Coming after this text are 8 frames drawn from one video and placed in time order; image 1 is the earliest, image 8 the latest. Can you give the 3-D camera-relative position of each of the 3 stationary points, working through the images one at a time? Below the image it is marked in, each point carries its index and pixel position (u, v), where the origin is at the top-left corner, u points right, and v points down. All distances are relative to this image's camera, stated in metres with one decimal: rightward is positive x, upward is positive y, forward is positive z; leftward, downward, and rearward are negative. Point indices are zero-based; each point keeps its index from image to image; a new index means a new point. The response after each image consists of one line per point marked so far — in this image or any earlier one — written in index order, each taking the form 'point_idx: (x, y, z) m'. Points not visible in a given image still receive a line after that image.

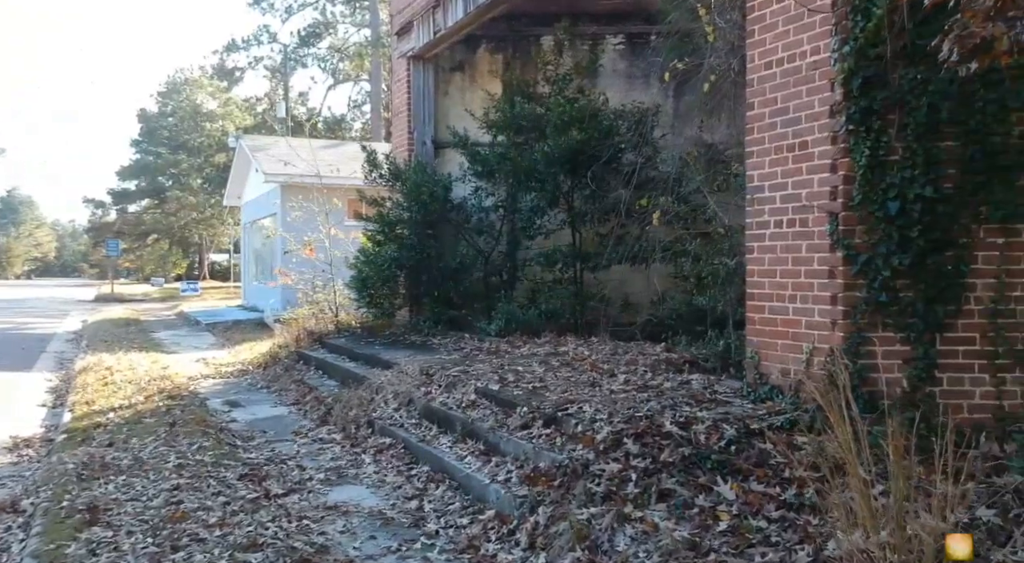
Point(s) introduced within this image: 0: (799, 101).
0: (+1.9, +1.2, +6.8) m
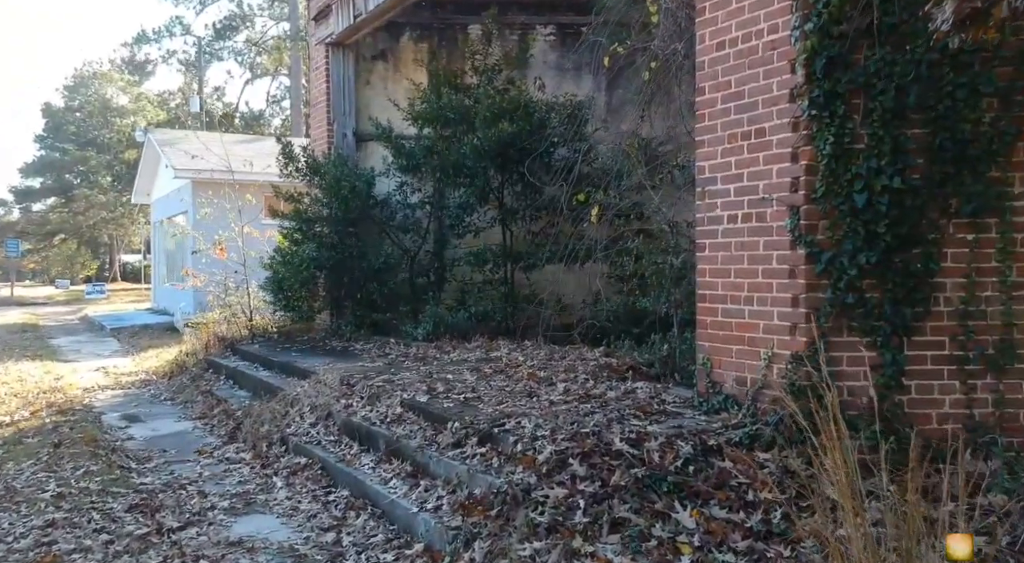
0: (+1.5, +1.2, +6.2) m
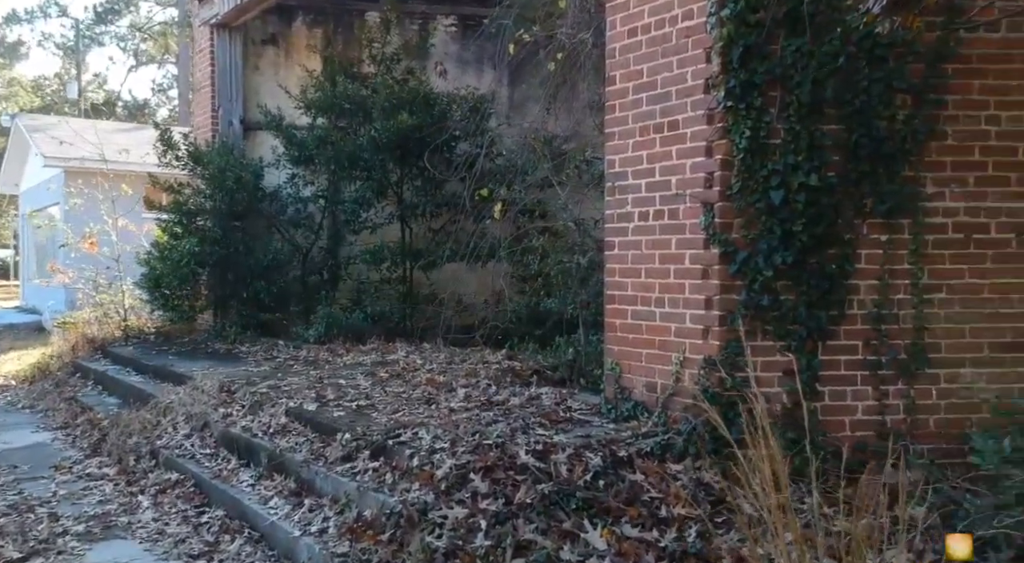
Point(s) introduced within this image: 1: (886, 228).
0: (+0.9, +1.2, +5.9) m
1: (+2.1, +0.3, +5.8) m
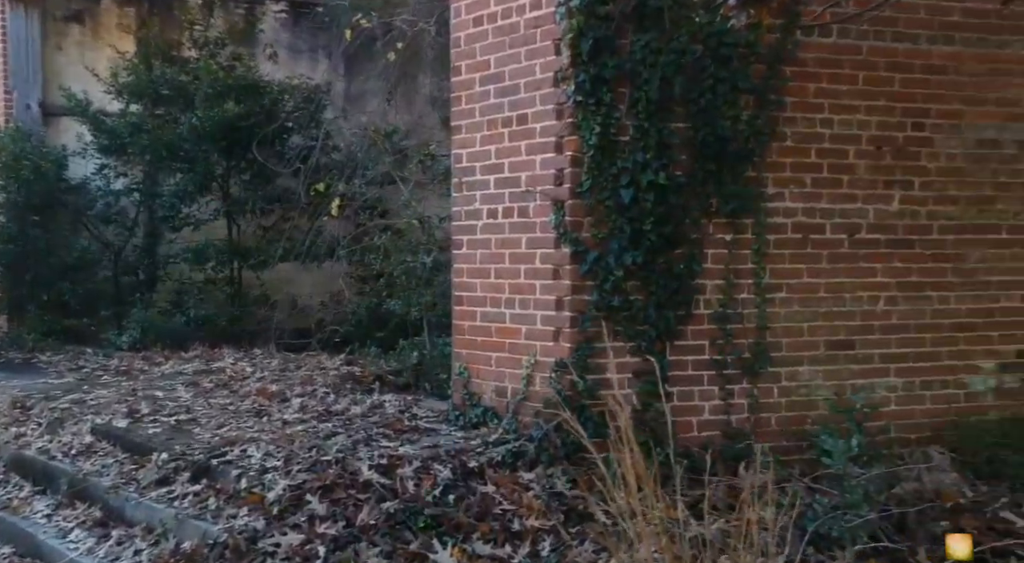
0: (0.0, +1.2, +5.7) m
1: (+1.2, +0.3, +5.7) m
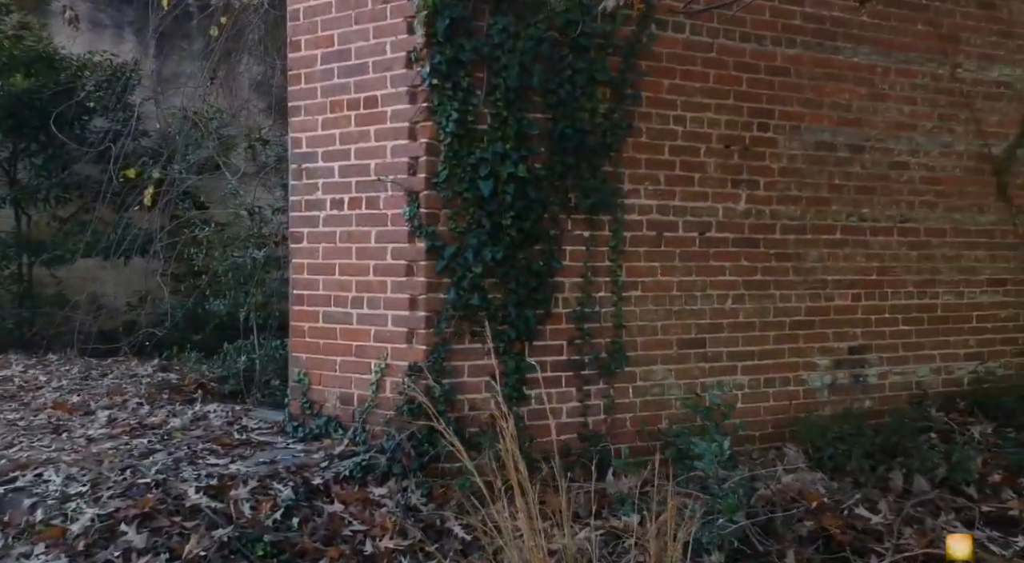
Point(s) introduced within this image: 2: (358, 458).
0: (-0.8, +1.2, +5.3) m
1: (+0.4, +0.3, +5.5) m
2: (-0.7, -0.8, +4.9) m
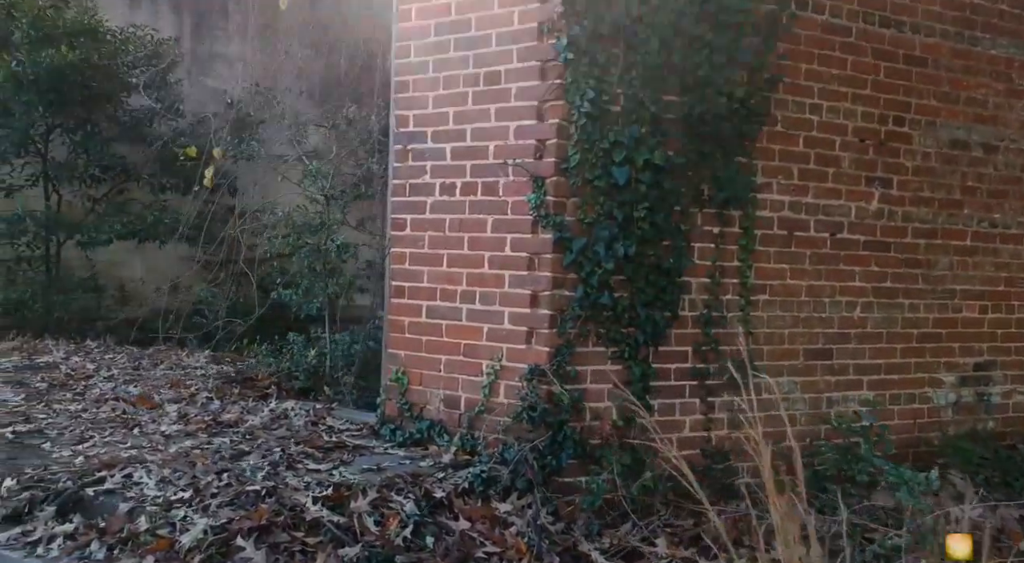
0: (-0.1, +1.2, +4.8) m
1: (+1.0, +0.3, +5.0) m
2: (-0.2, -0.8, +4.4) m
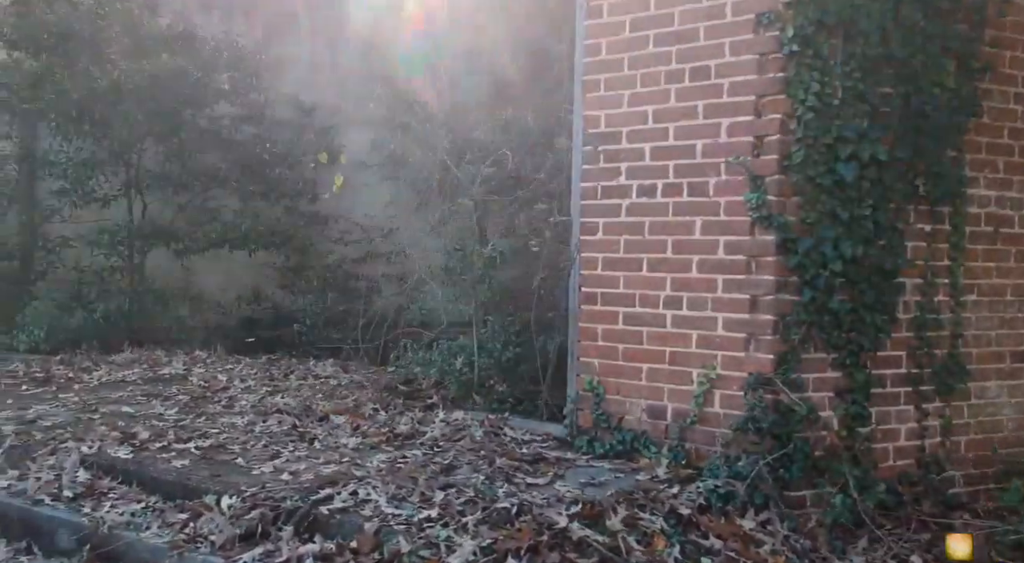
0: (+0.8, +1.2, +4.6) m
1: (+2.0, +0.3, +4.8) m
2: (+0.8, -0.8, +4.2) m
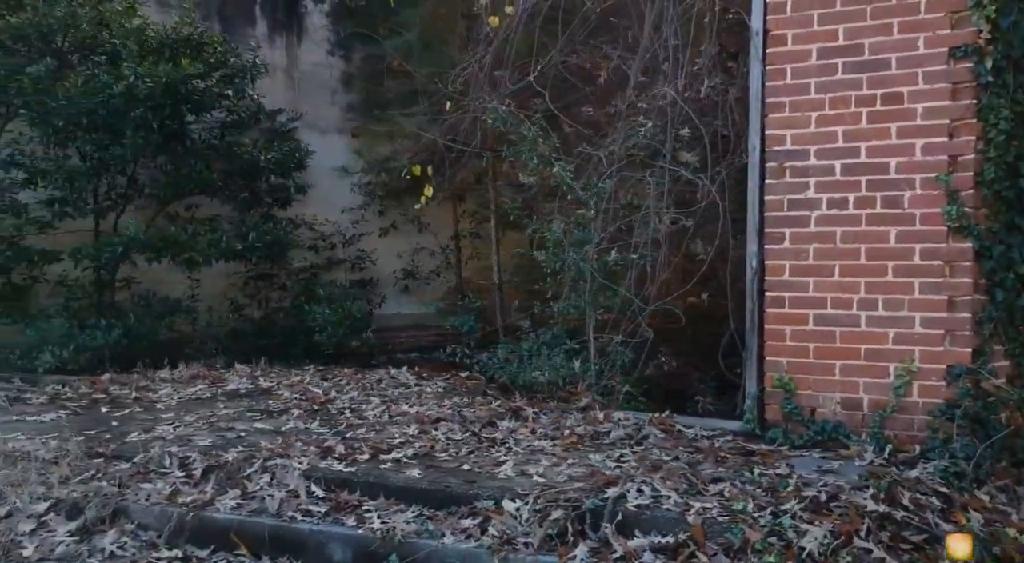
0: (+1.8, +1.2, +5.1) m
1: (+3.0, +0.3, +5.5) m
2: (+1.9, -0.8, +4.7) m
